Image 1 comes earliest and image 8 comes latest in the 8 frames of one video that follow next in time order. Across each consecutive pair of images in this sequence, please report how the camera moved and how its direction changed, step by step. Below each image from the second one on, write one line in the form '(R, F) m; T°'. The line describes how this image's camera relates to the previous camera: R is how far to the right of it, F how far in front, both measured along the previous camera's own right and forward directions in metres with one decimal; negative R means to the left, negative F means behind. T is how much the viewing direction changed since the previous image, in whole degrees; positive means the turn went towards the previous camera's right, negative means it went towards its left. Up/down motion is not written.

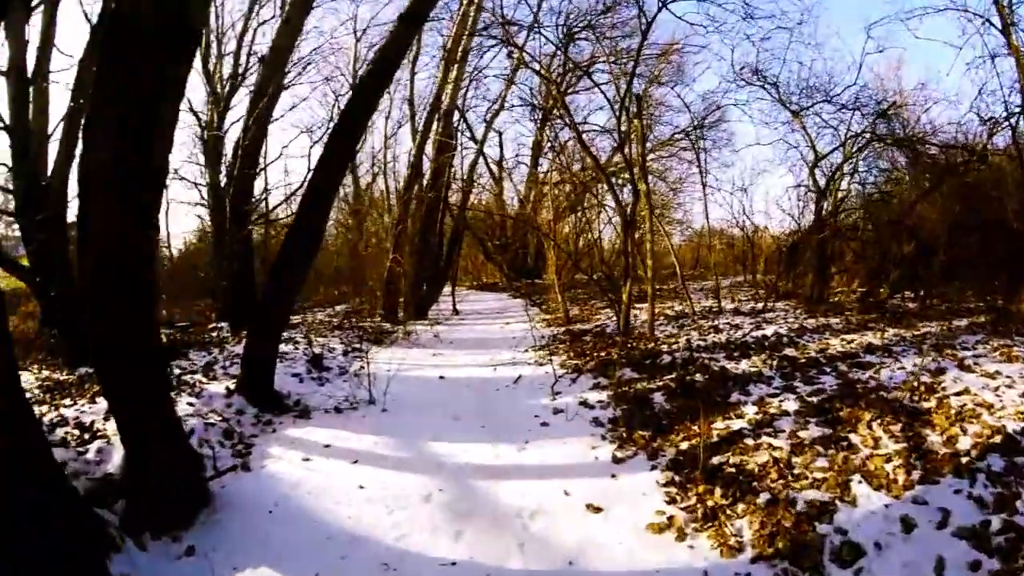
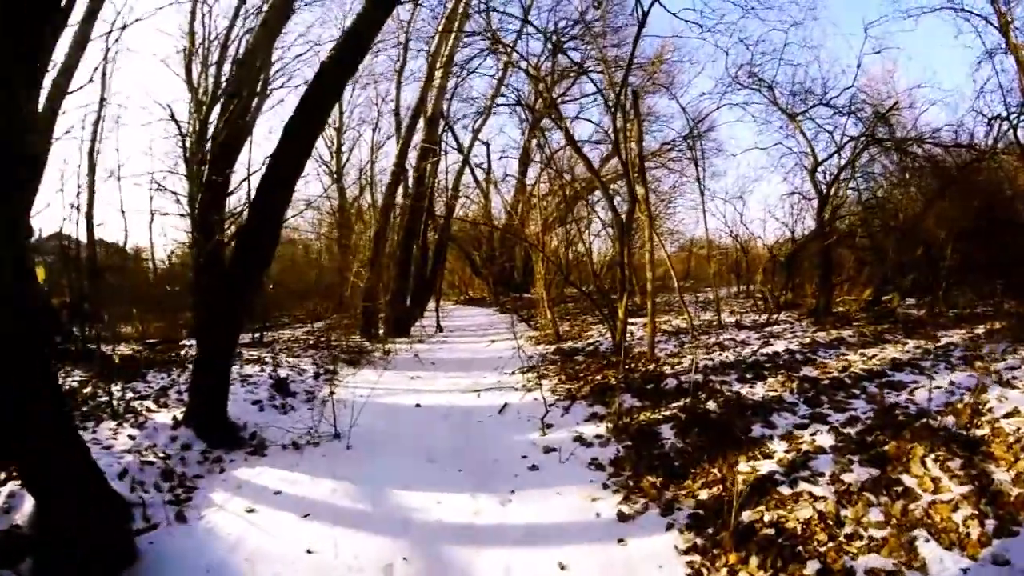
(0.0, +1.0) m; +1°
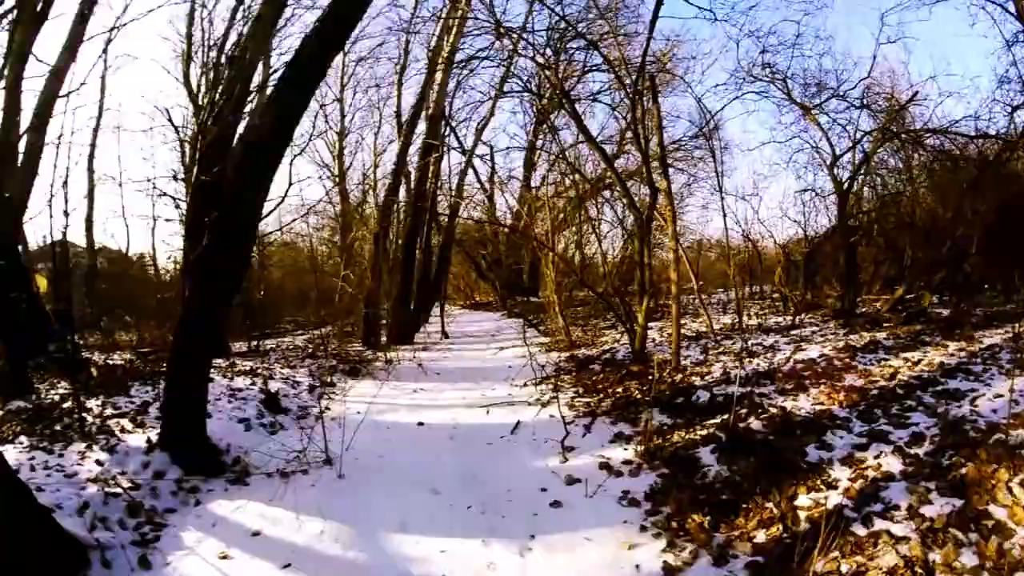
(0.0, +0.8) m; 0°
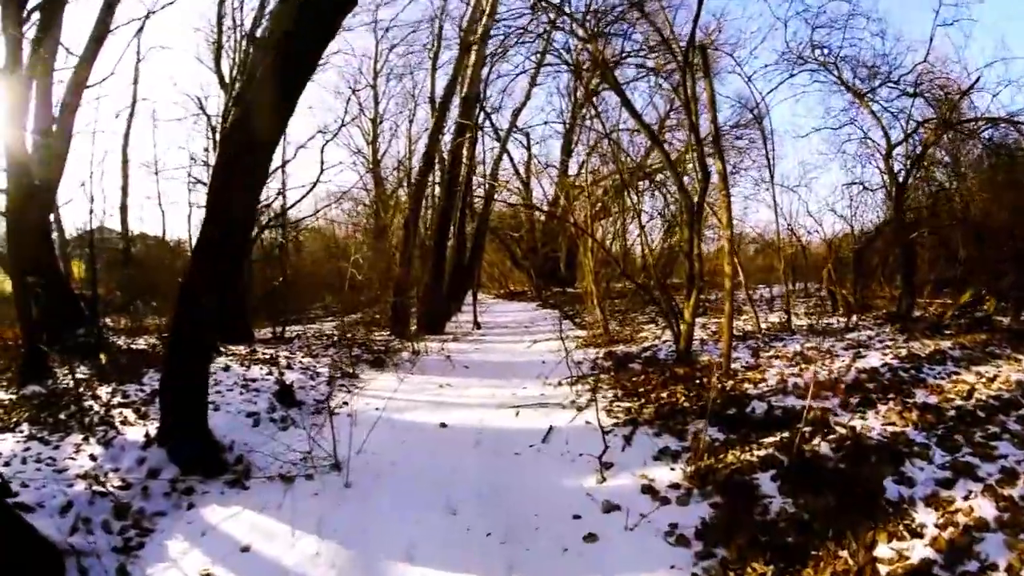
(0.0, +0.7) m; -2°
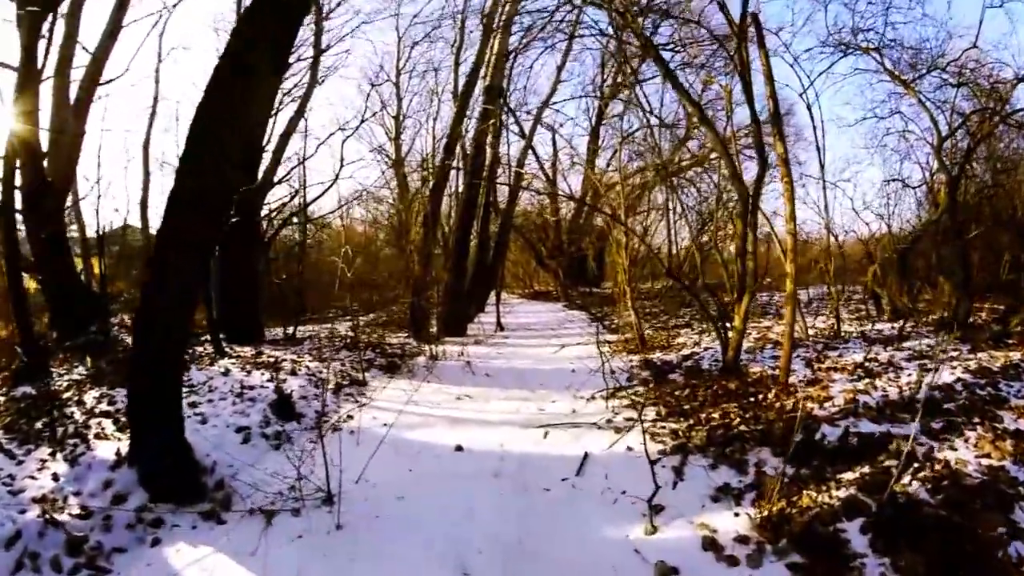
(0.0, +0.9) m; -1°
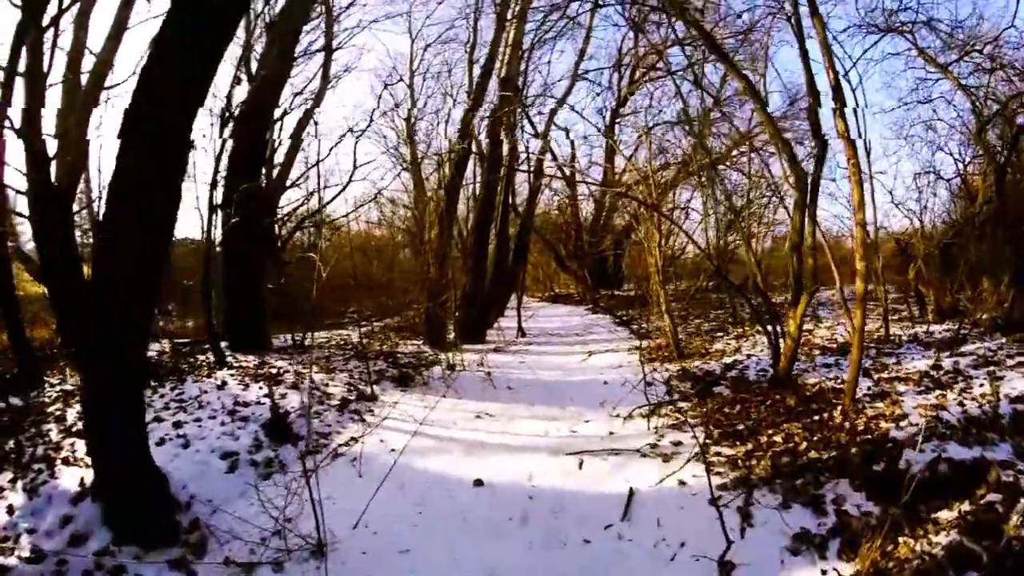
(0.0, +0.9) m; -1°
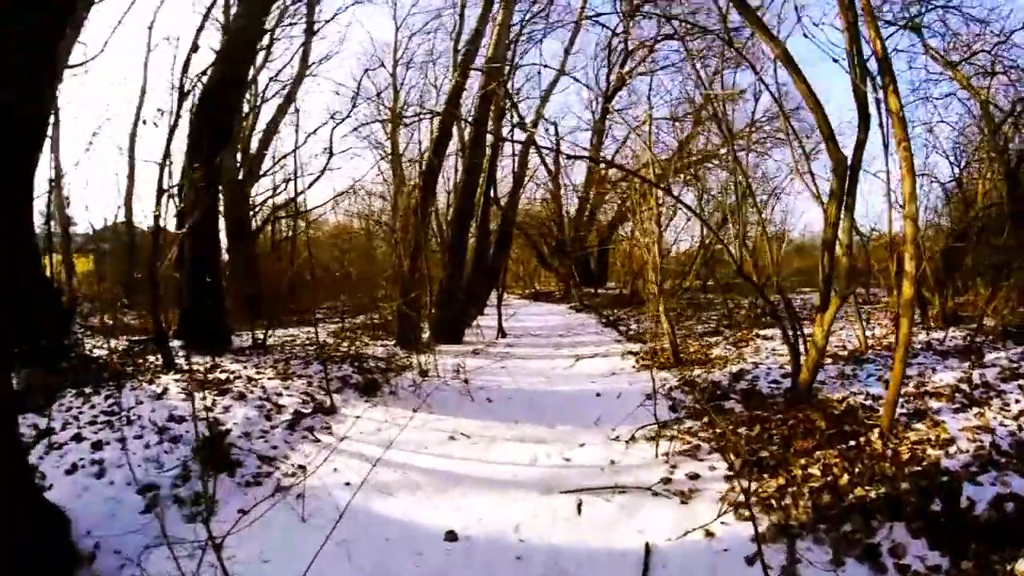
(0.0, +1.0) m; +1°
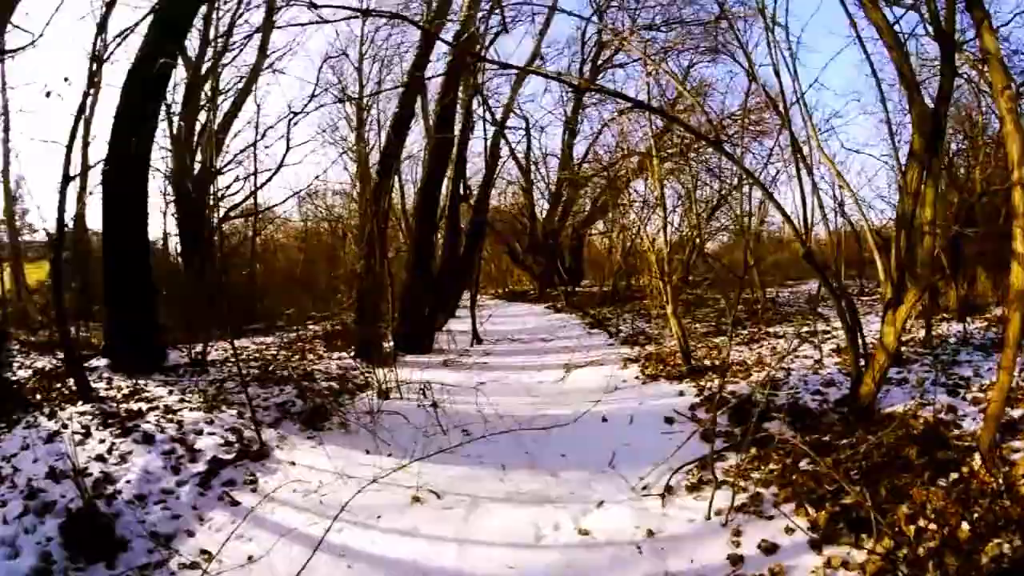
(-0.1, +1.5) m; +2°
